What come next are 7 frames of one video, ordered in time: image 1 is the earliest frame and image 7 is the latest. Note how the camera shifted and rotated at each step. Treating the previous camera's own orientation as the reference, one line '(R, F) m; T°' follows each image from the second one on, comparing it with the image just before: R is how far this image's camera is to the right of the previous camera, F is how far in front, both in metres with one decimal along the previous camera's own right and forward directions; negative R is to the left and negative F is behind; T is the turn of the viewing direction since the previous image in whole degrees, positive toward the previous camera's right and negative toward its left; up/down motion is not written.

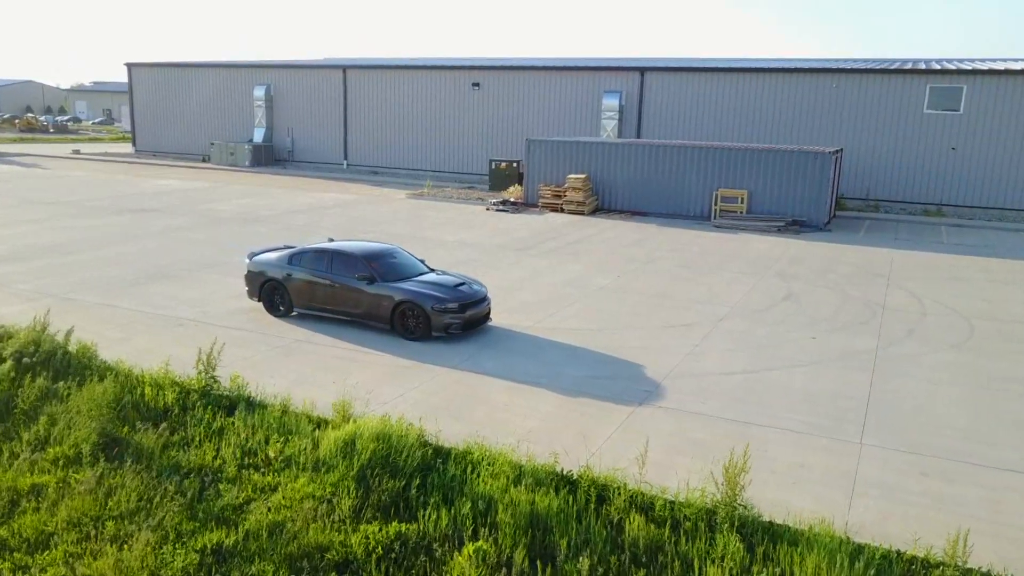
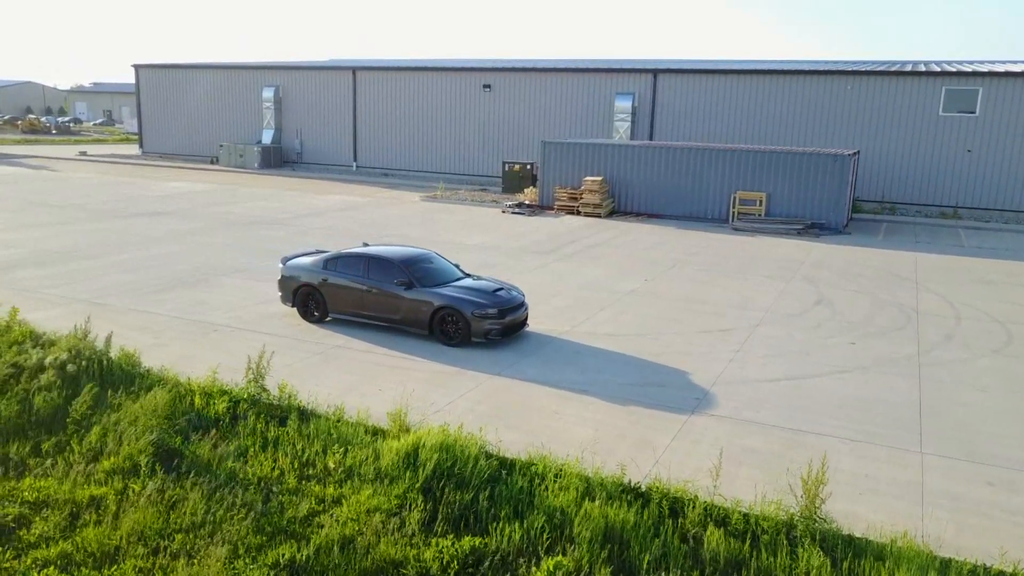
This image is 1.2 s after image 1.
(-0.7, +0.1) m; 0°
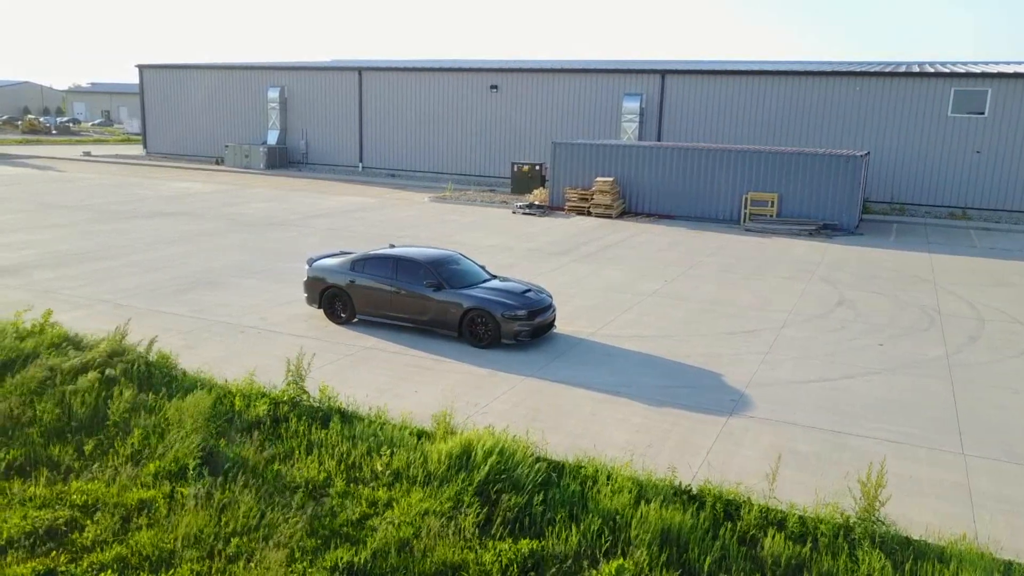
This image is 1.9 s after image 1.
(-0.5, 0.0) m; 0°
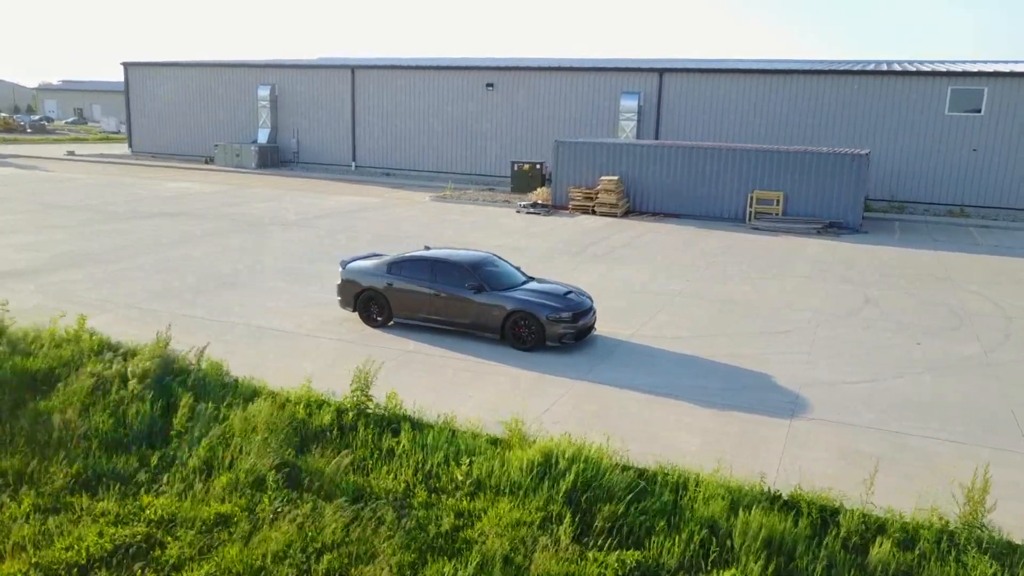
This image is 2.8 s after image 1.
(-1.0, +0.2) m; +2°
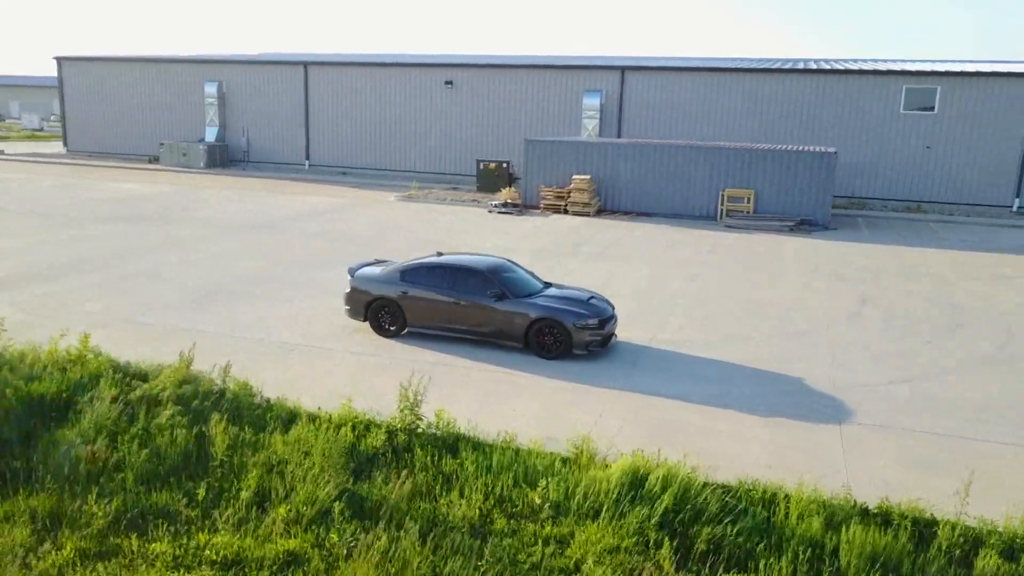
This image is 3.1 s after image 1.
(-1.3, +0.5) m; +4°
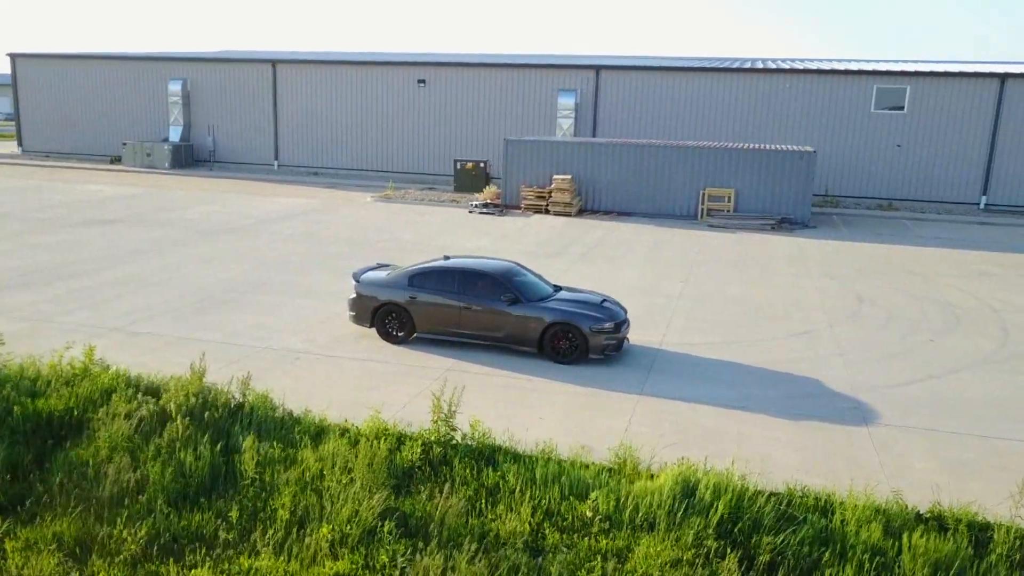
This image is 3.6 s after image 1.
(-0.8, +0.3) m; +3°
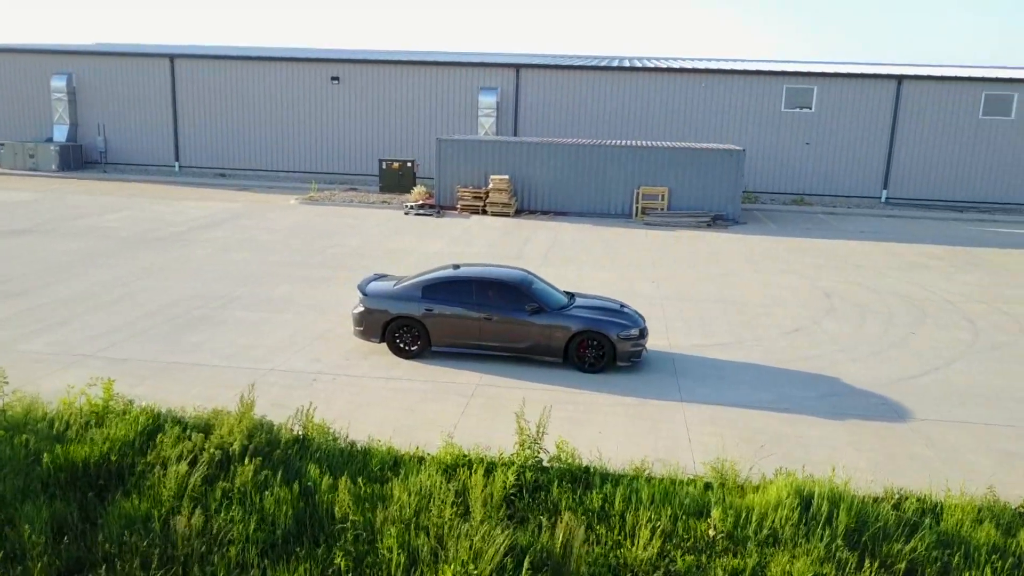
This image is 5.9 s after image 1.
(-2.0, +0.5) m; +8°
